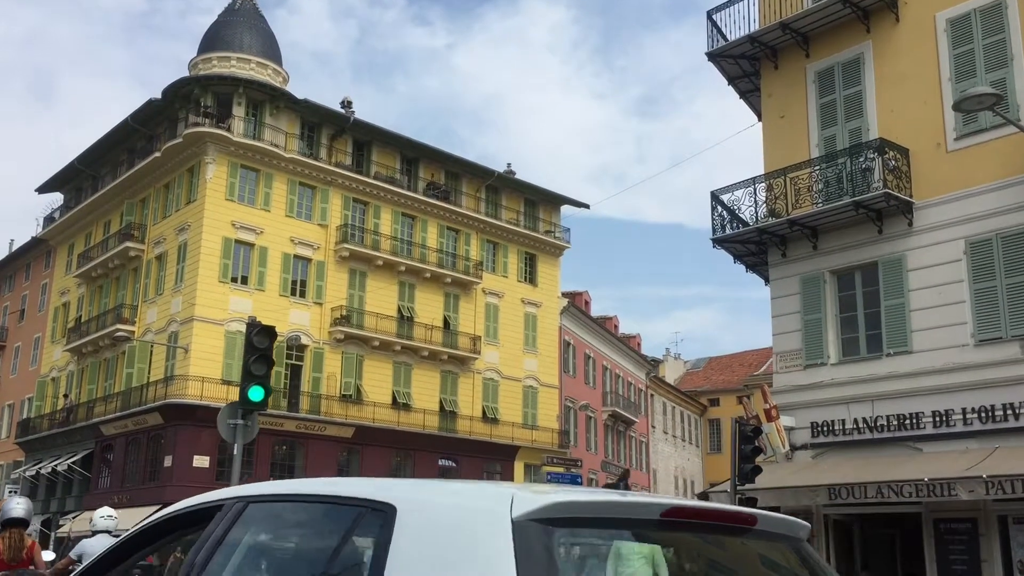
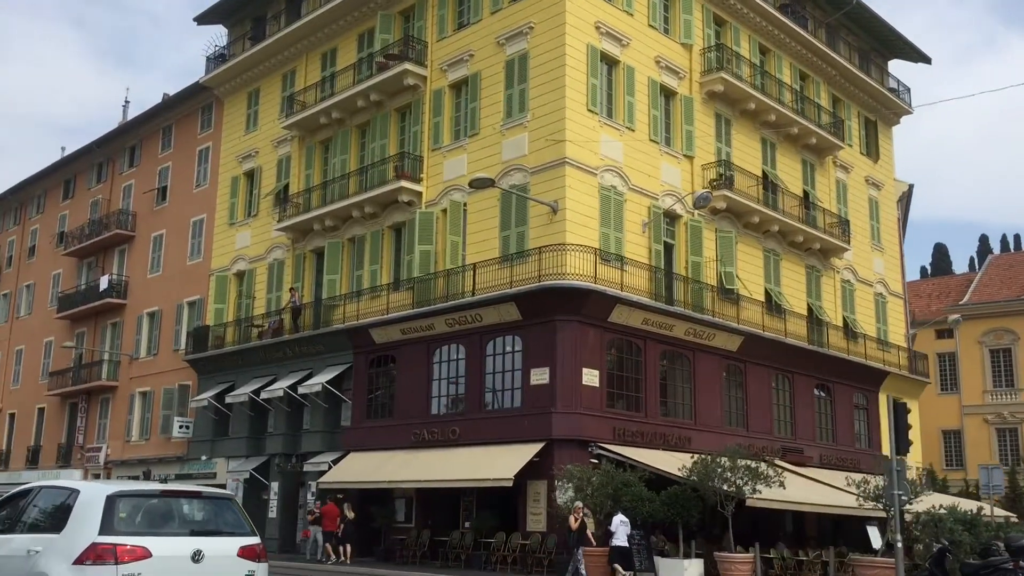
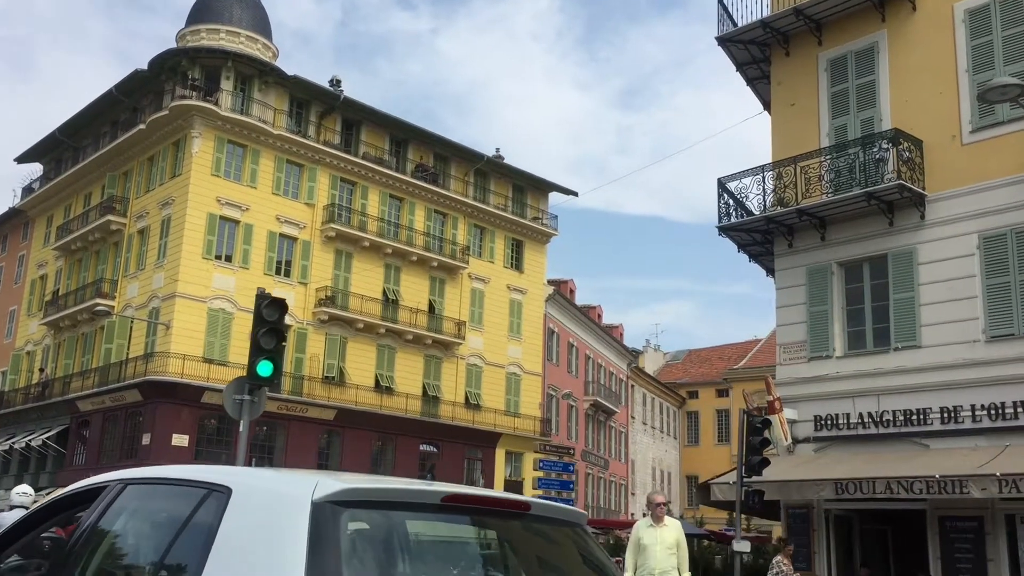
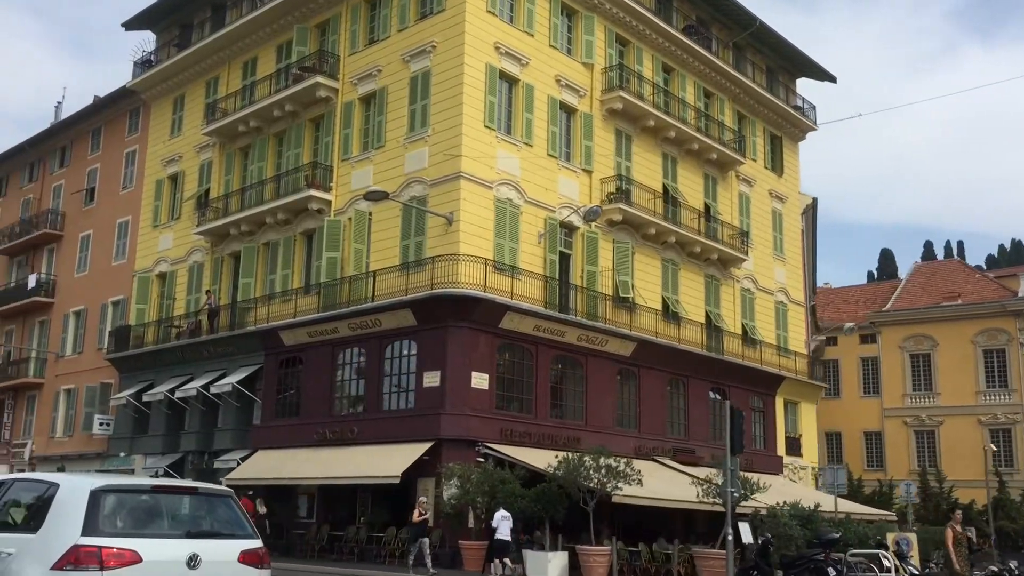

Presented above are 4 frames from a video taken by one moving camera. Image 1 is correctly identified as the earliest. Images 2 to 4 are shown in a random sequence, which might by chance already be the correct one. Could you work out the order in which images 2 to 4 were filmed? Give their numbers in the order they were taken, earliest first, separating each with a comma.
3, 4, 2
